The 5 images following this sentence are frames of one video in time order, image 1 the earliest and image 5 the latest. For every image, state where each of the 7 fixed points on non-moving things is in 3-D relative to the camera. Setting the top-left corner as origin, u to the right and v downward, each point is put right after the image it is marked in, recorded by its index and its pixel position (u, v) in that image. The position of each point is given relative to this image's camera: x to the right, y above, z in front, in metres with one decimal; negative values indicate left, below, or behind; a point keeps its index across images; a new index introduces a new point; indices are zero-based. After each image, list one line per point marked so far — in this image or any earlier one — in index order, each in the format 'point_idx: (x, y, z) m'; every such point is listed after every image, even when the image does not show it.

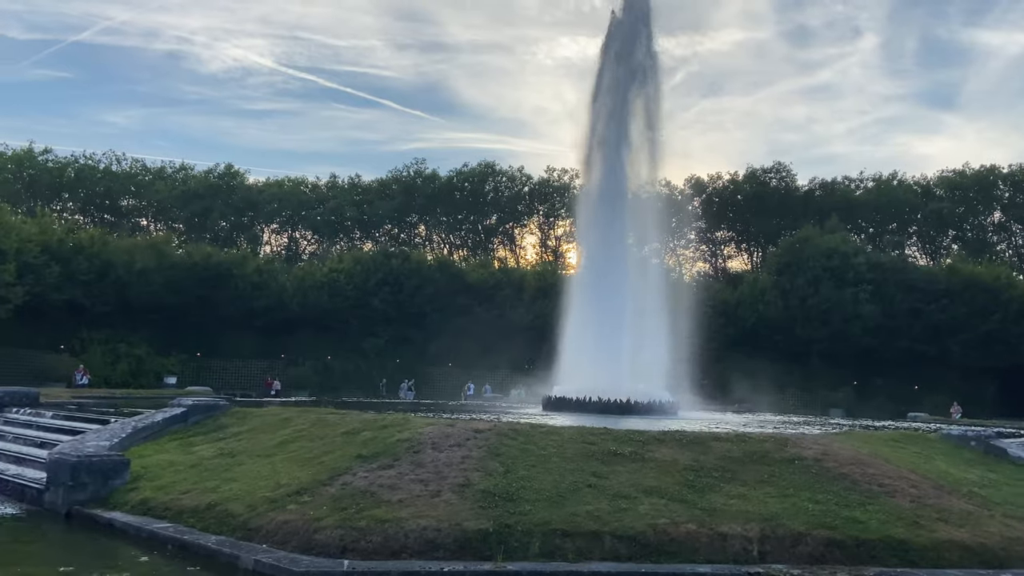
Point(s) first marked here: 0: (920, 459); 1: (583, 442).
0: (+6.8, -2.9, +13.3) m
1: (+1.1, -2.3, +11.8) m
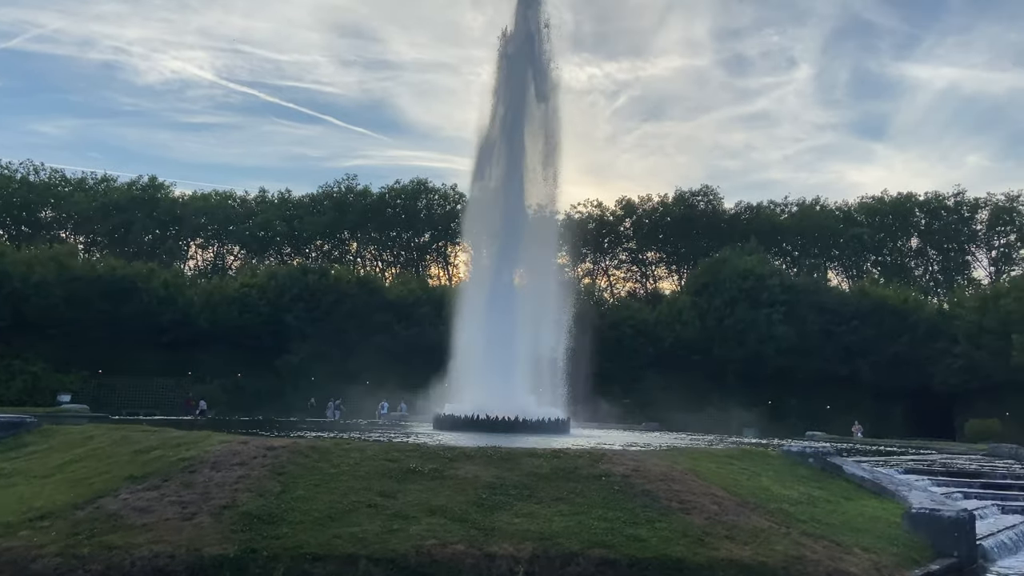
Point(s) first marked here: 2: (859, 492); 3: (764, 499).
0: (+3.8, -3.1, +13.1) m
1: (-1.8, -2.4, +11.3) m
2: (+6.3, -3.7, +14.3) m
3: (+3.9, -3.2, +12.2) m
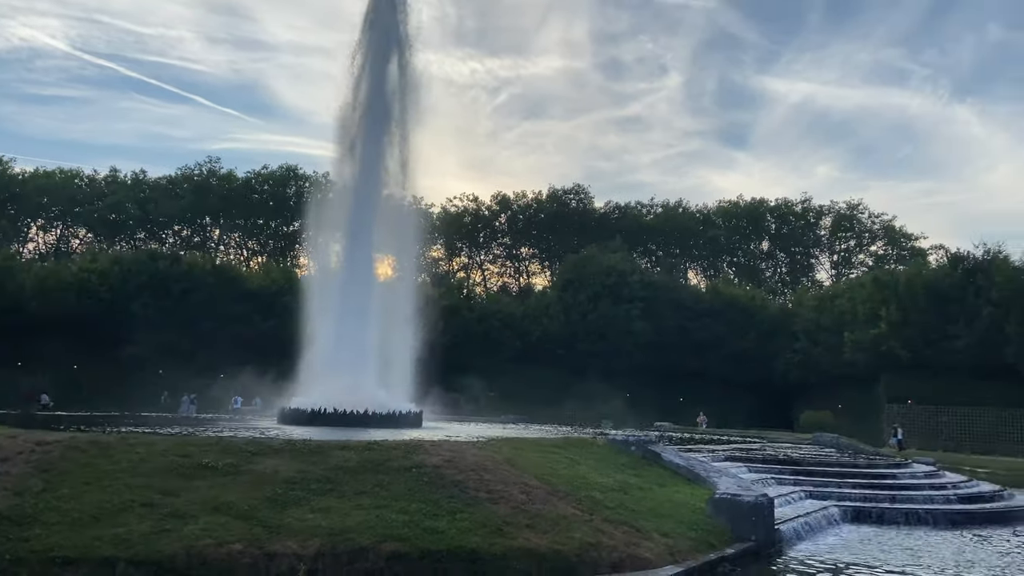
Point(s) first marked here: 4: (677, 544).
0: (+0.8, -3.0, +13.2) m
1: (-4.4, -2.2, +10.5) m
2: (+3.1, -3.6, +14.8) m
3: (+1.0, -3.1, +12.4) m
4: (+2.3, -3.5, +10.9) m
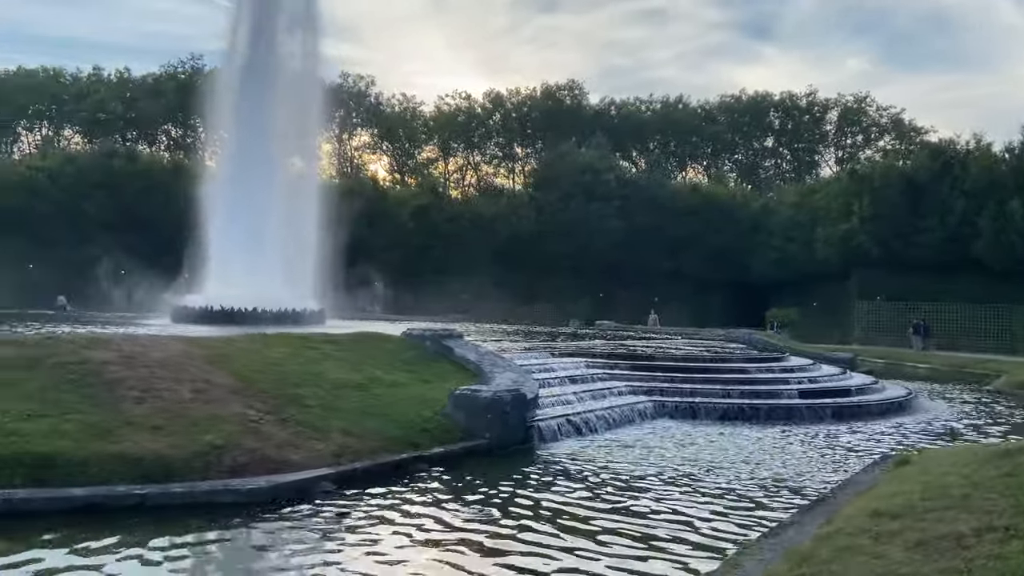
0: (-3.3, -1.1, +12.1) m
1: (-8.6, -0.7, +9.3) m
2: (-1.0, -1.5, +13.7) m
3: (-3.1, -1.4, +11.2) m
4: (-1.9, -1.9, +9.8) m
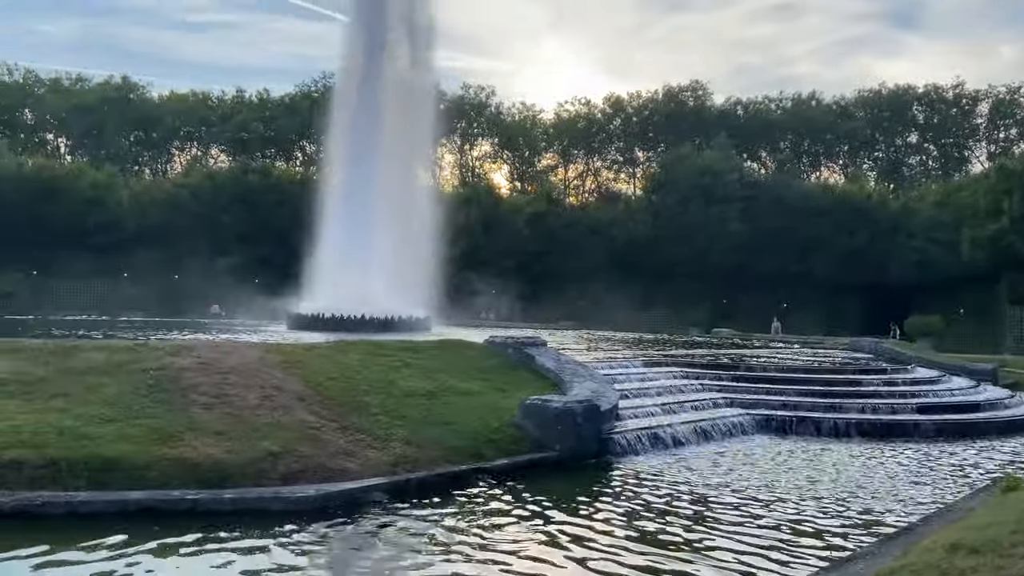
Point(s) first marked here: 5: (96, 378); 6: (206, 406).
0: (-2.2, -1.3, +12.1) m
1: (-7.8, -0.9, +10.3) m
2: (+0.3, -1.6, +13.3) m
3: (-2.1, -1.5, +11.2) m
4: (-1.1, -2.0, +9.7) m
5: (-5.3, -1.2, +10.2) m
6: (-3.7, -1.4, +9.7) m
